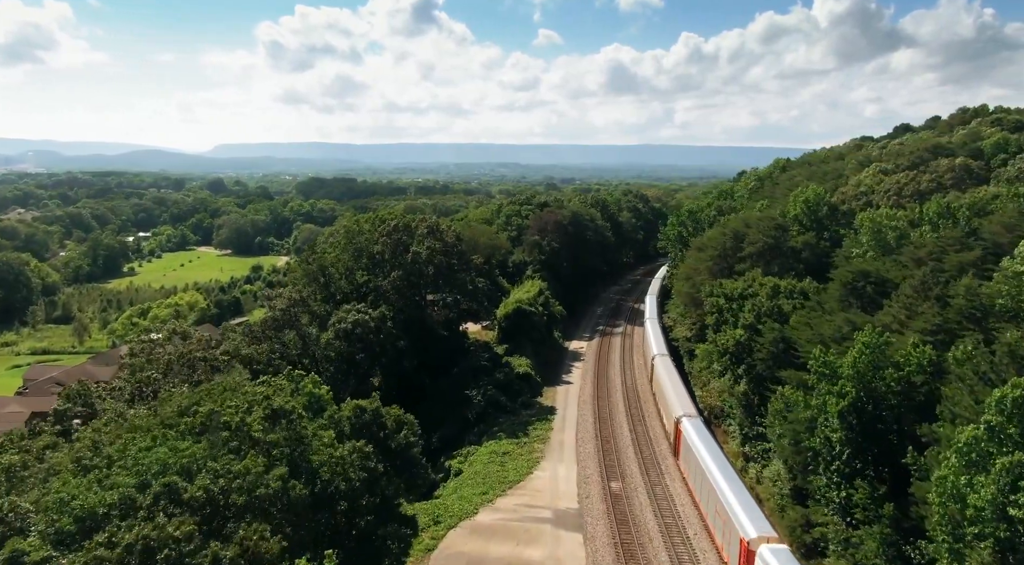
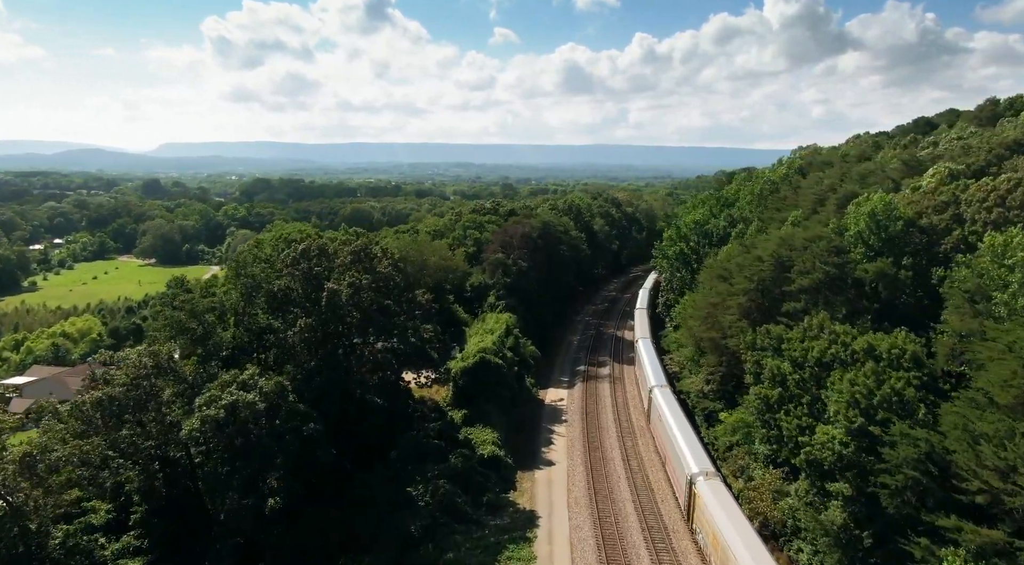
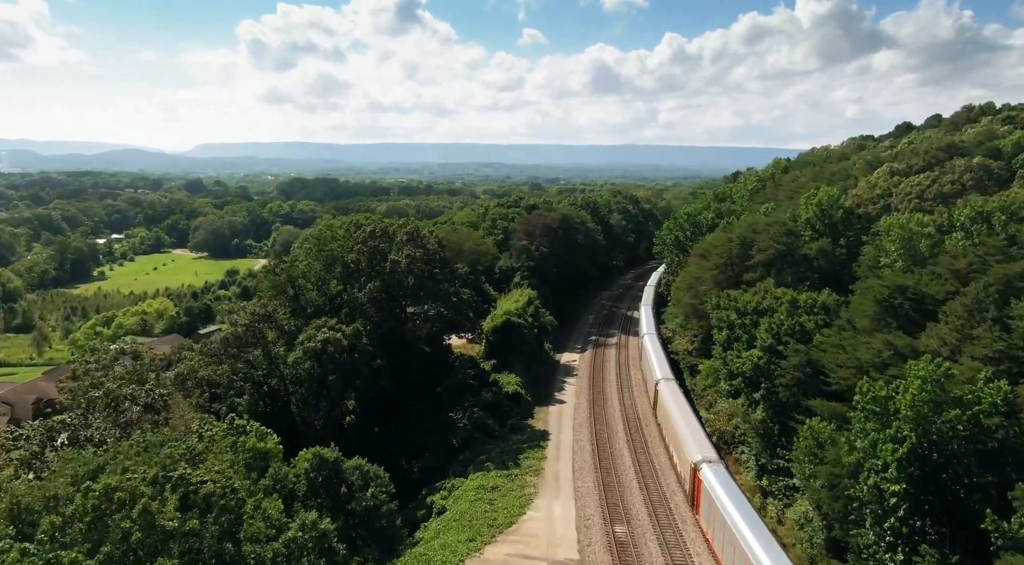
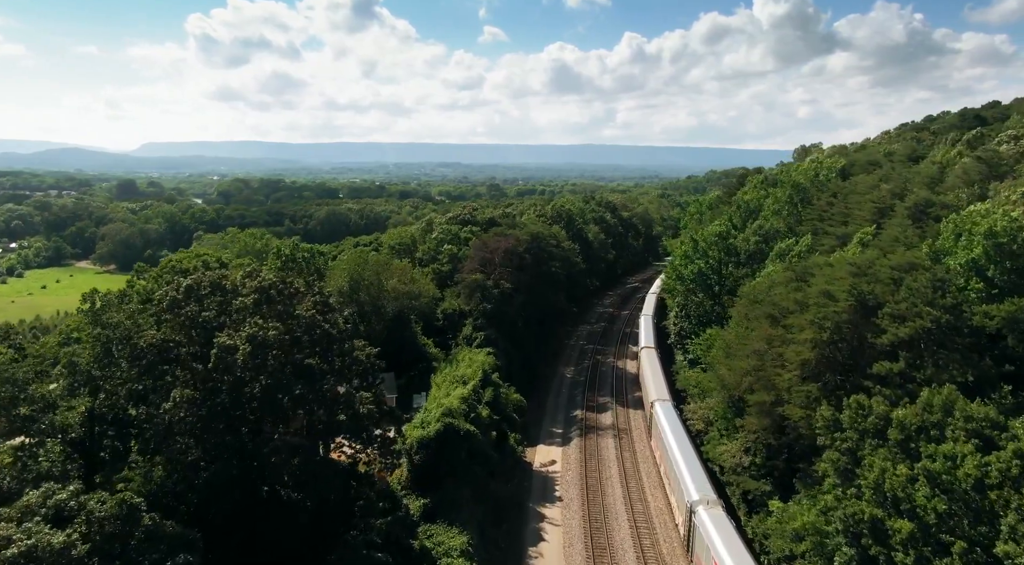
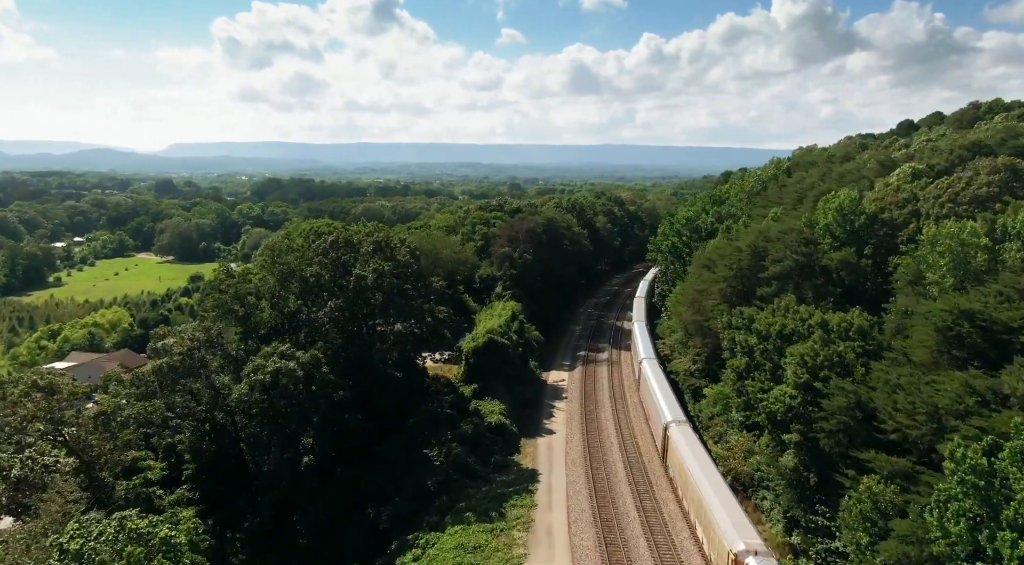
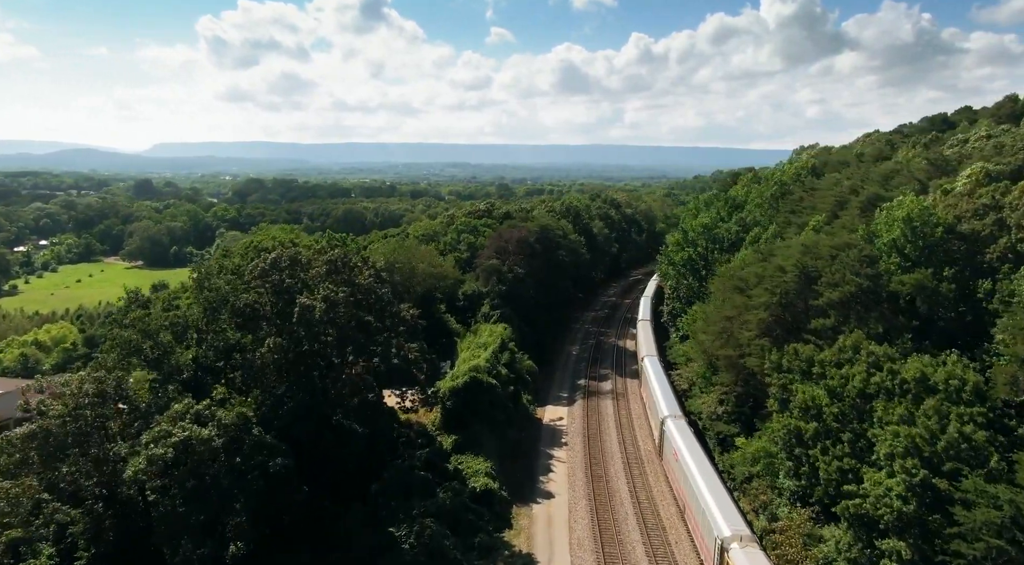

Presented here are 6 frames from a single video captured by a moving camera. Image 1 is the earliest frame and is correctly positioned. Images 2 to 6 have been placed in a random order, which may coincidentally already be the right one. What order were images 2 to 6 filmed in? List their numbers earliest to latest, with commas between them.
3, 5, 2, 6, 4
